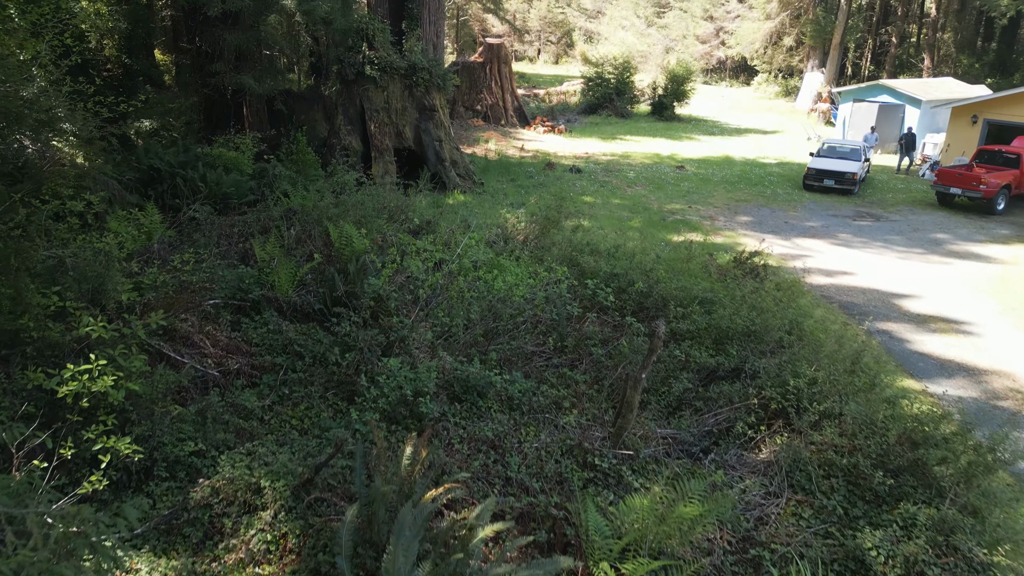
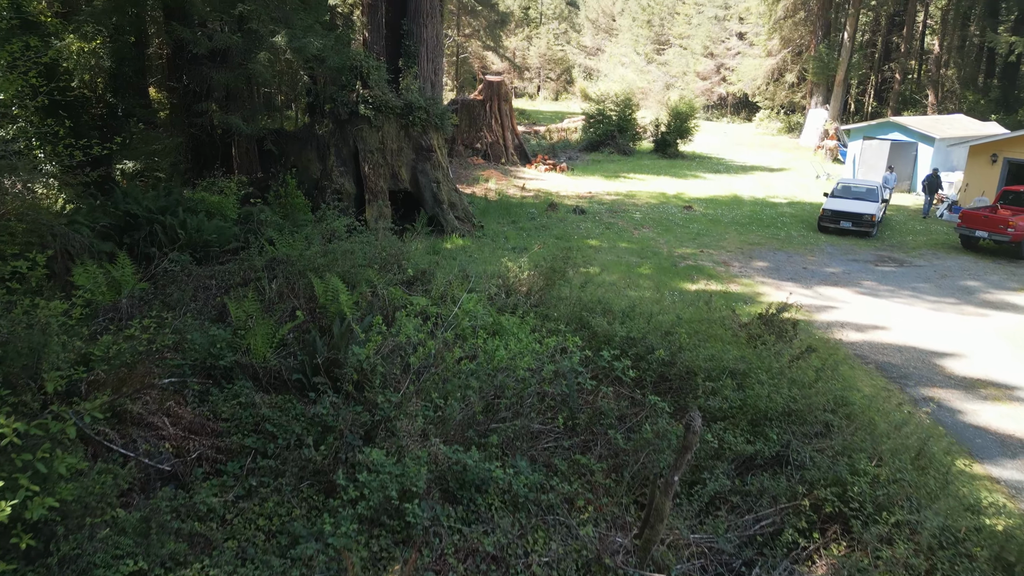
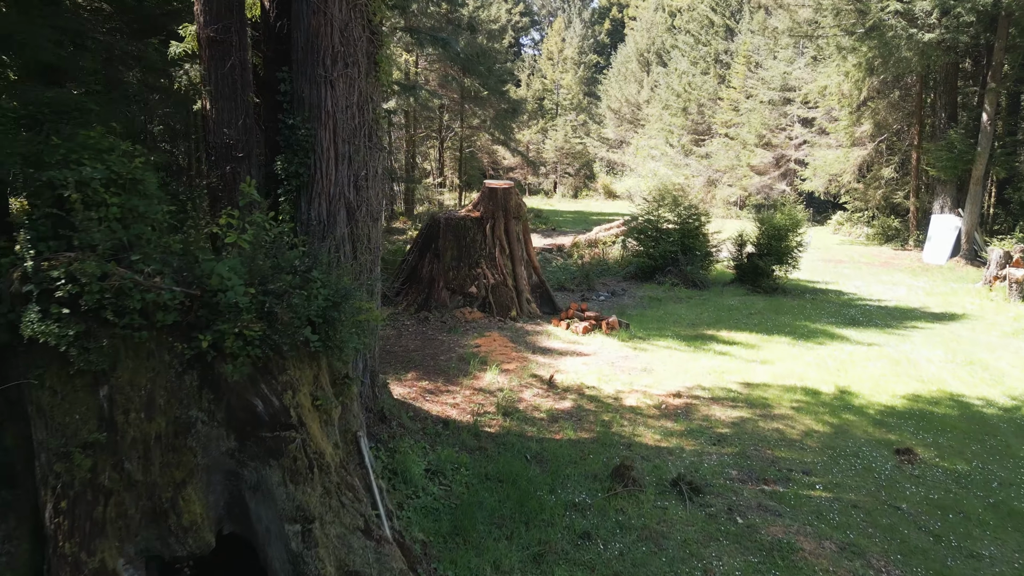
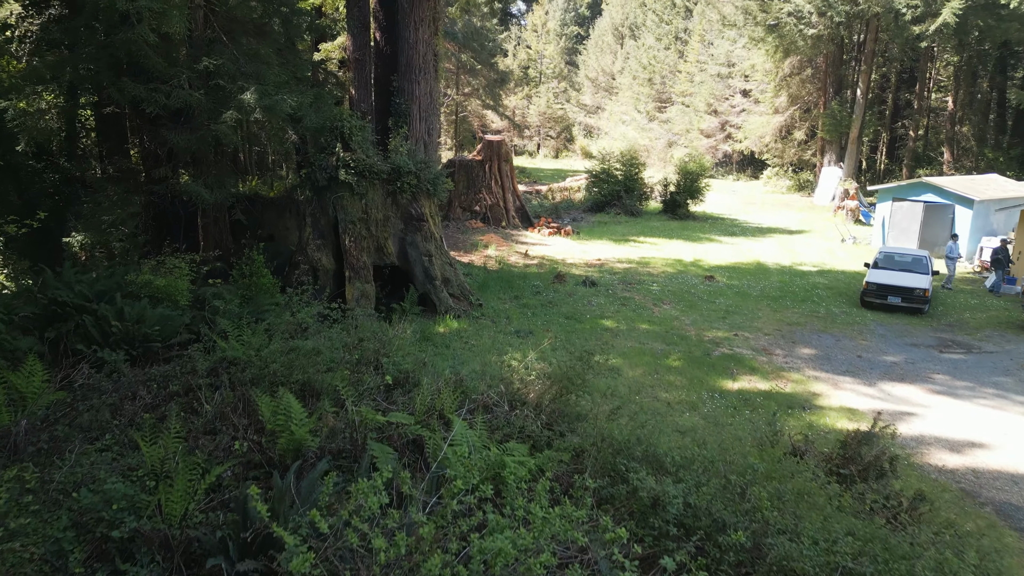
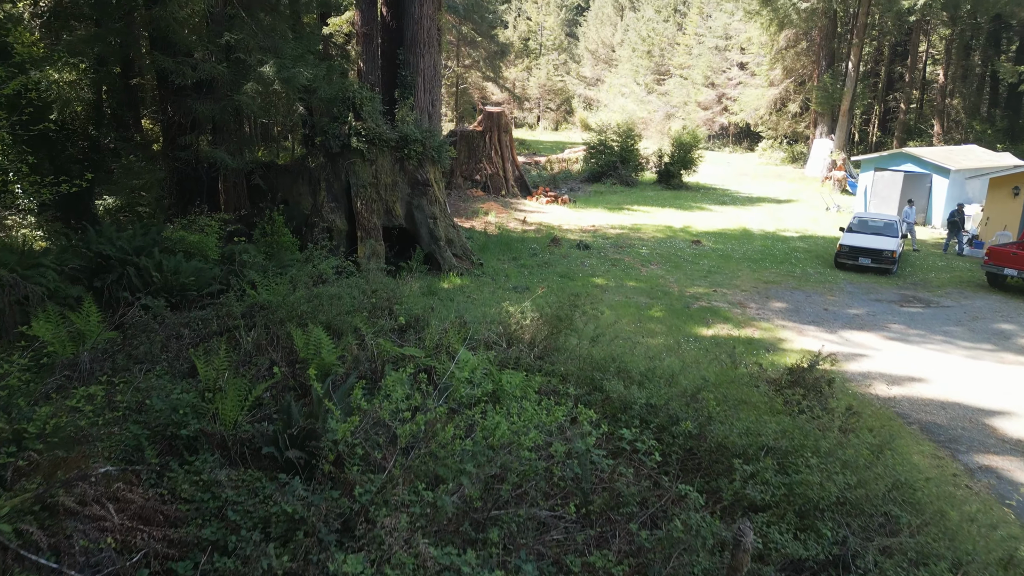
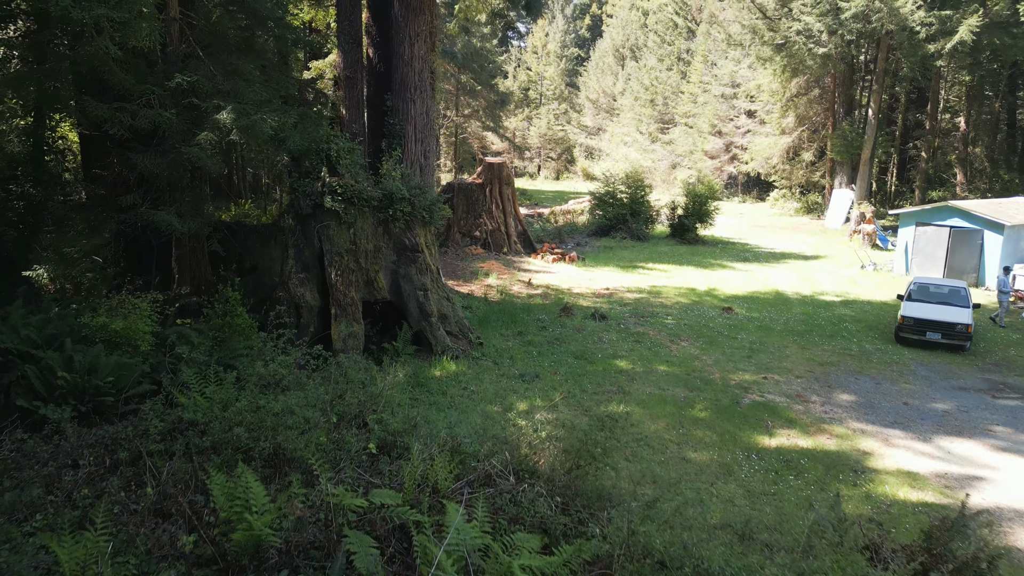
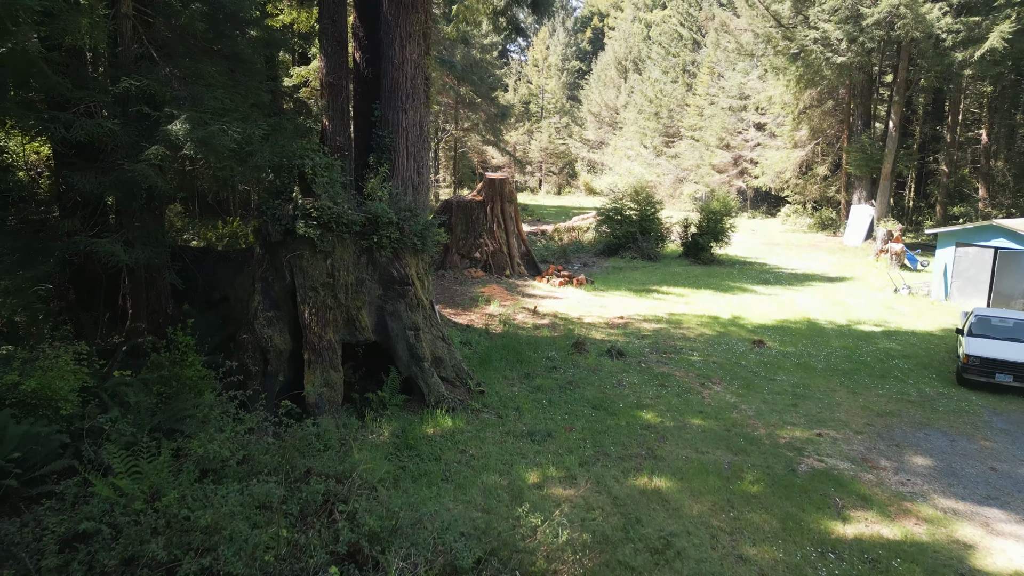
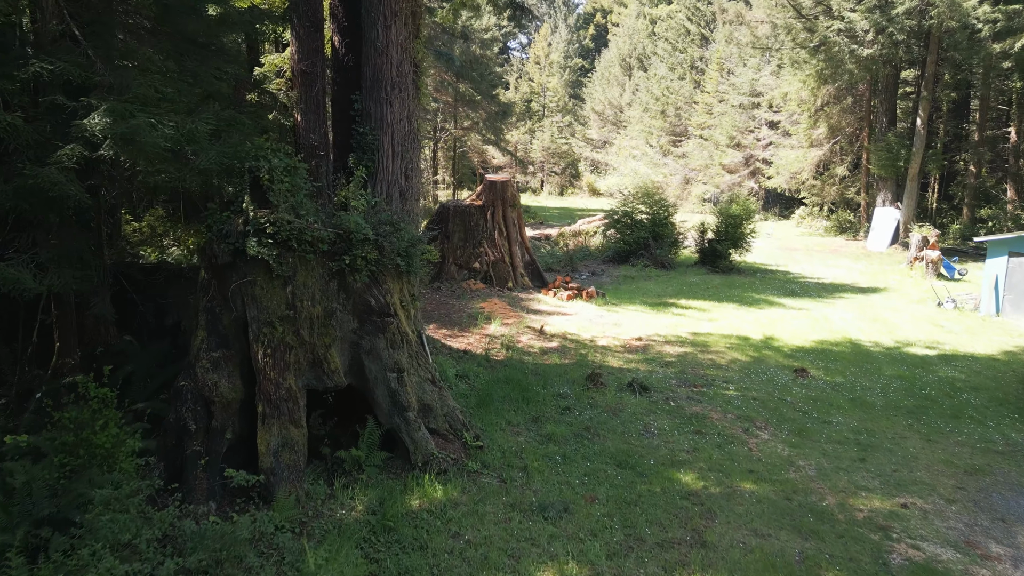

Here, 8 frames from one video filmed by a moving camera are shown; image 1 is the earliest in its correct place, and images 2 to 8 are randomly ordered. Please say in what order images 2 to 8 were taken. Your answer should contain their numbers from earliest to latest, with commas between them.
2, 5, 4, 6, 7, 8, 3
